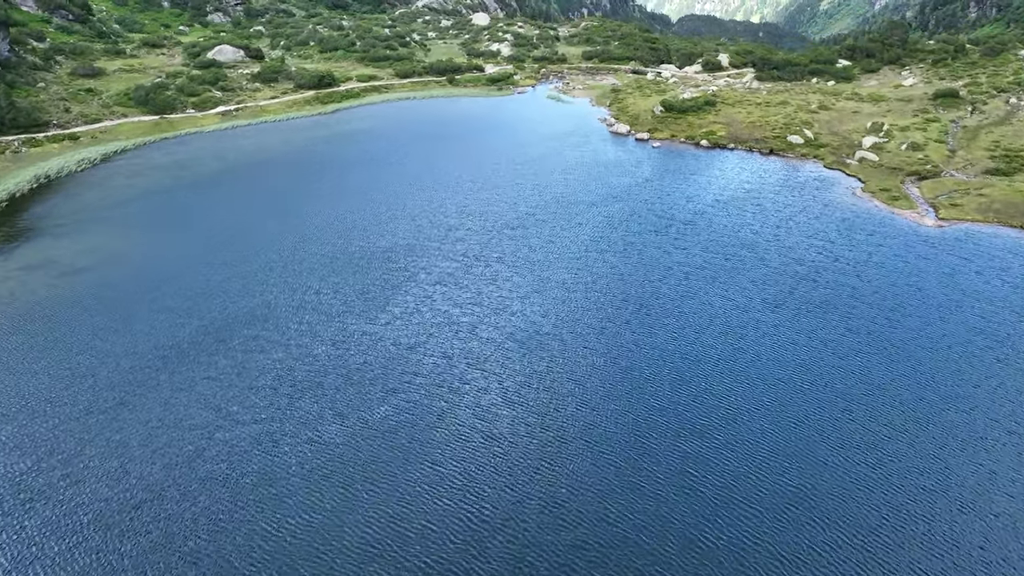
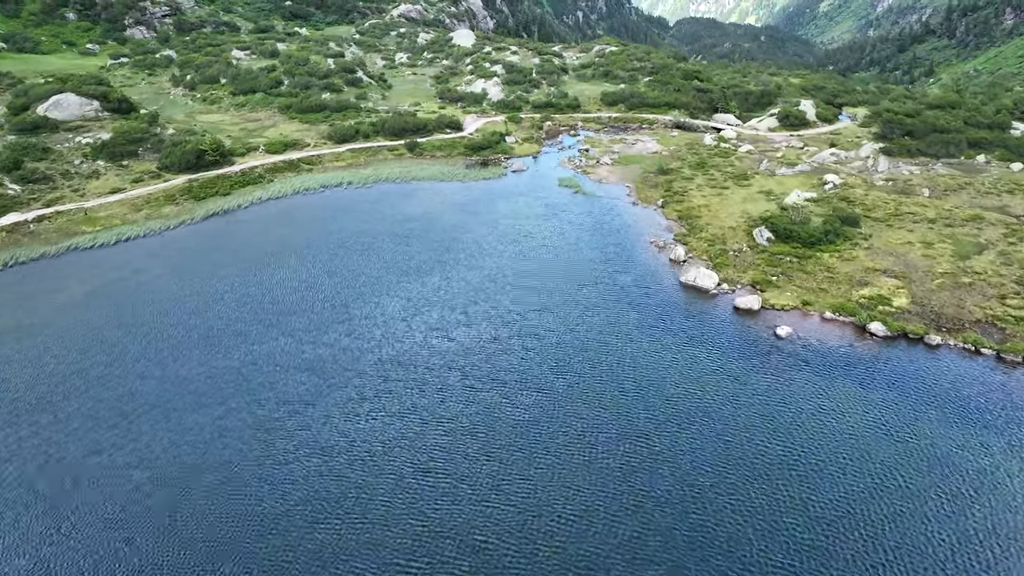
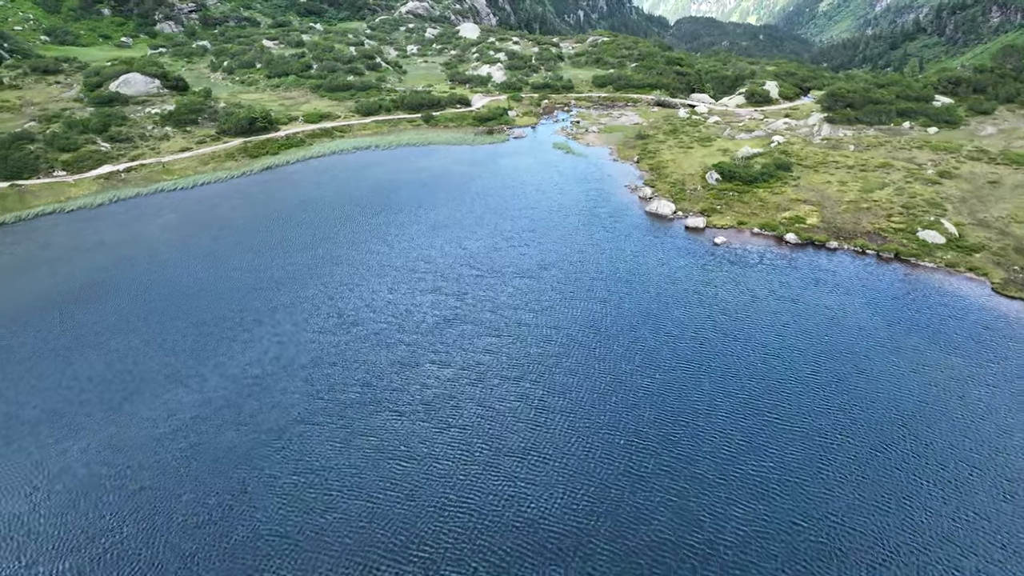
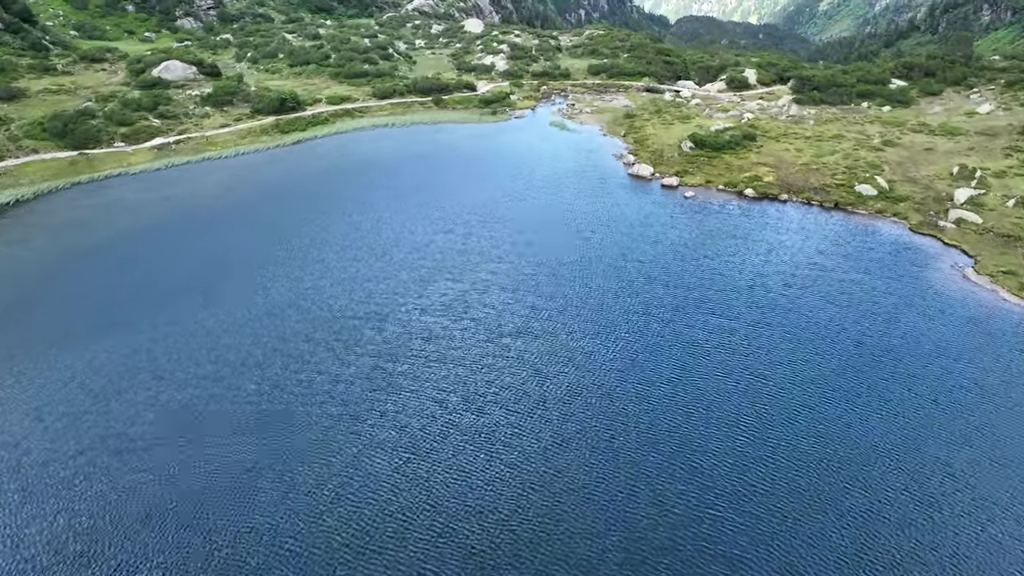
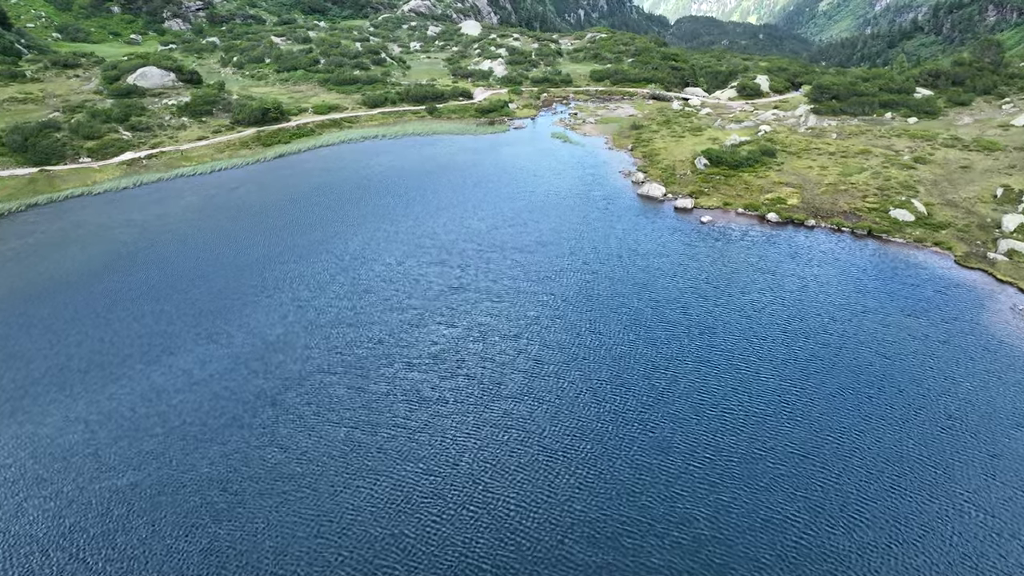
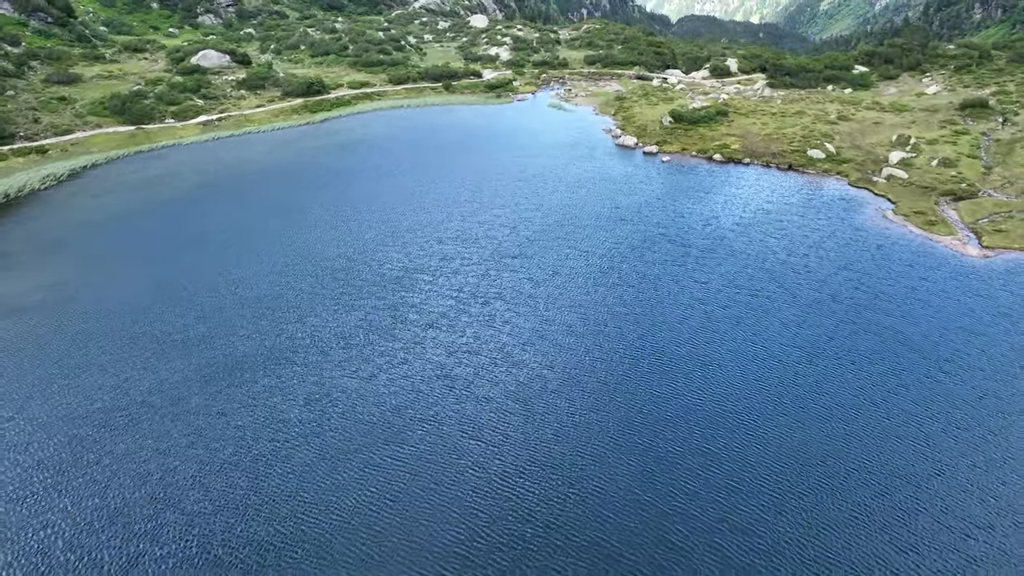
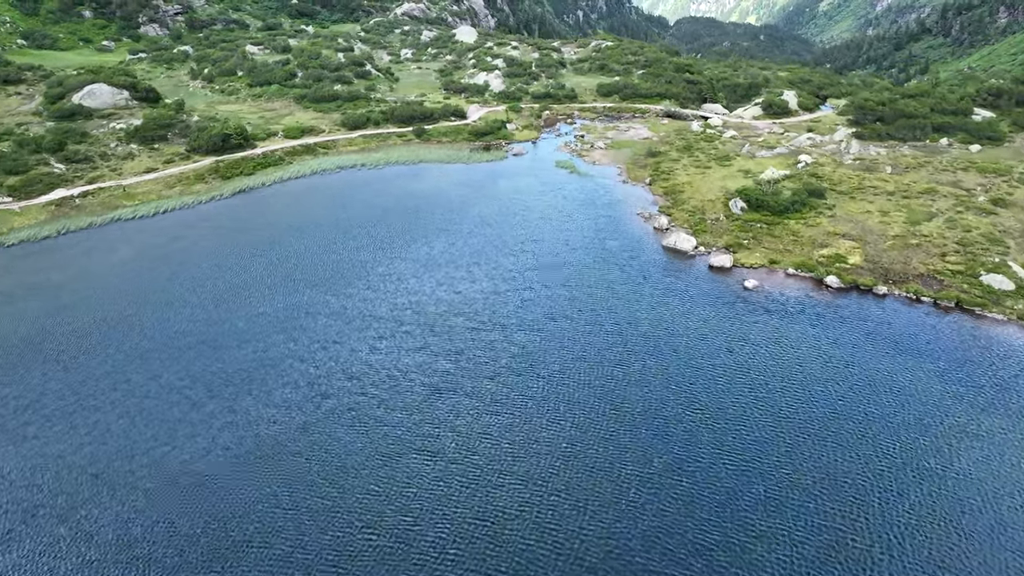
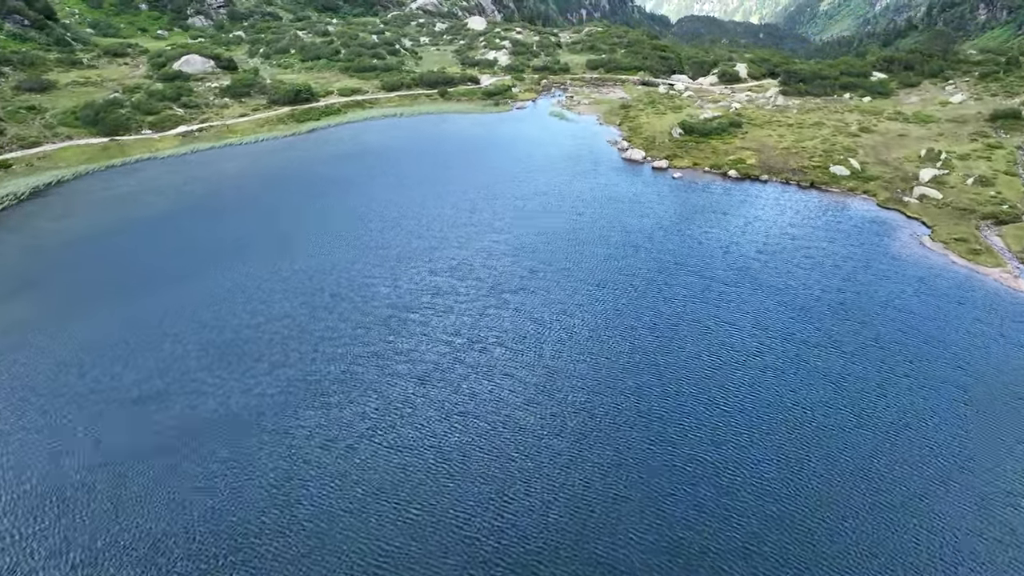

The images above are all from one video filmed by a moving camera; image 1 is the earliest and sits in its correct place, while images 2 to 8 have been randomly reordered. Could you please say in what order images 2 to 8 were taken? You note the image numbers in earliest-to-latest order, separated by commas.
6, 8, 4, 5, 3, 7, 2
